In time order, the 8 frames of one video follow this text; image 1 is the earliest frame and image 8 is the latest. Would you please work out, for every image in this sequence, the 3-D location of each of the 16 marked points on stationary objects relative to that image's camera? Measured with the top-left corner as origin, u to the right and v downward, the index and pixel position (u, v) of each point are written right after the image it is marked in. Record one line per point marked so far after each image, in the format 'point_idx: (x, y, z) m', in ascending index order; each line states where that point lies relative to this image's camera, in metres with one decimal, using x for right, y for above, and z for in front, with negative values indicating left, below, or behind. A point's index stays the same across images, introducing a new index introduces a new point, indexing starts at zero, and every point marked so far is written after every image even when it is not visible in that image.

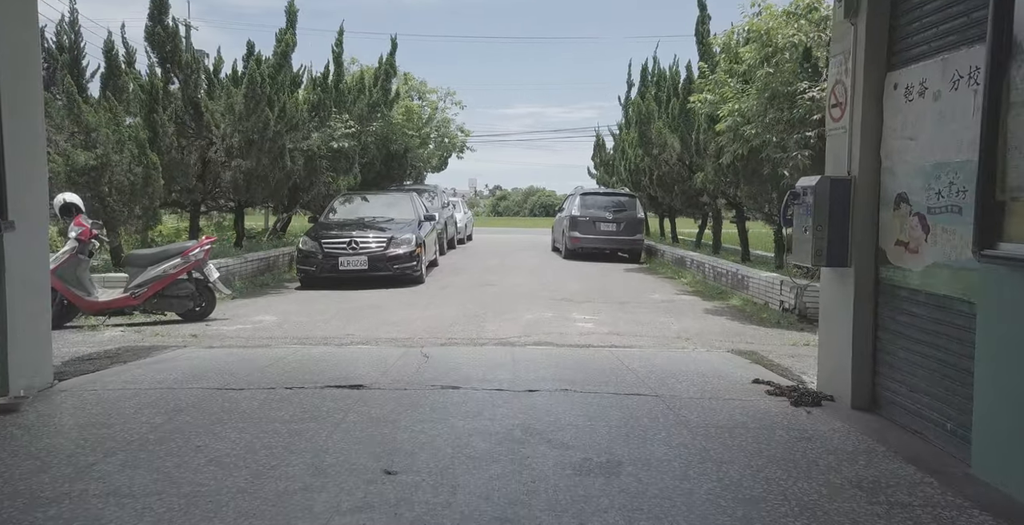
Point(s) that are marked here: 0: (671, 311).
0: (+2.0, -0.6, +8.7) m
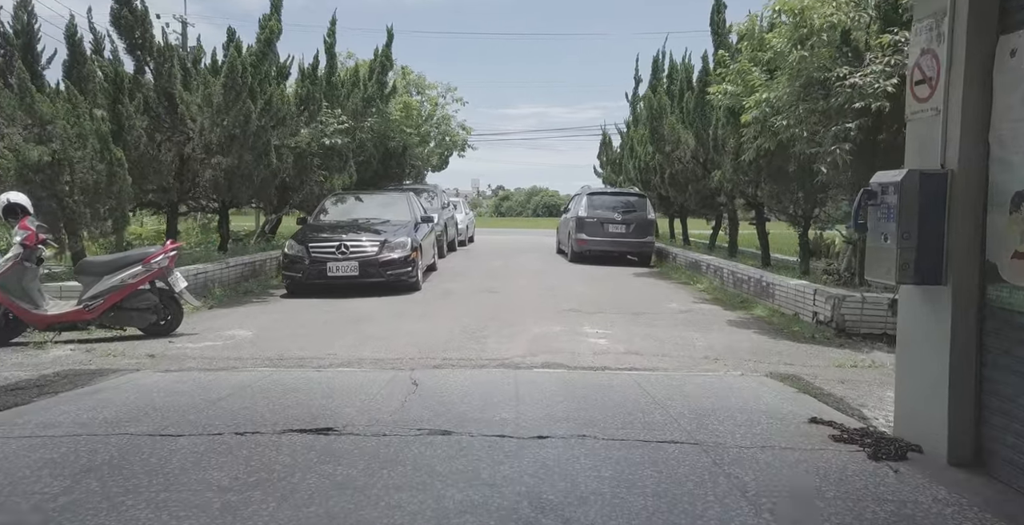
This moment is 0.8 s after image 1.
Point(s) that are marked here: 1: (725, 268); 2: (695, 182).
0: (+2.1, -0.7, +7.8) m
1: (+3.6, -0.1, +11.4) m
2: (+3.5, +1.6, +13.3) m
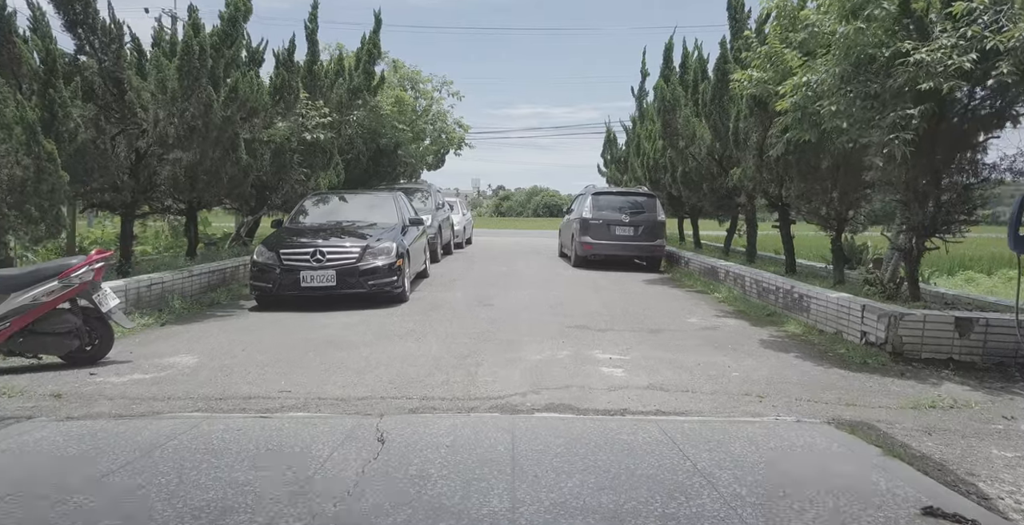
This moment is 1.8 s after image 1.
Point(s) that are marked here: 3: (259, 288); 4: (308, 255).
0: (+2.0, -0.8, +6.7) m
1: (+3.5, -0.2, +10.3) m
2: (+3.5, +1.5, +12.2) m
3: (-3.2, -0.3, +8.6) m
4: (-2.6, +0.1, +8.6) m
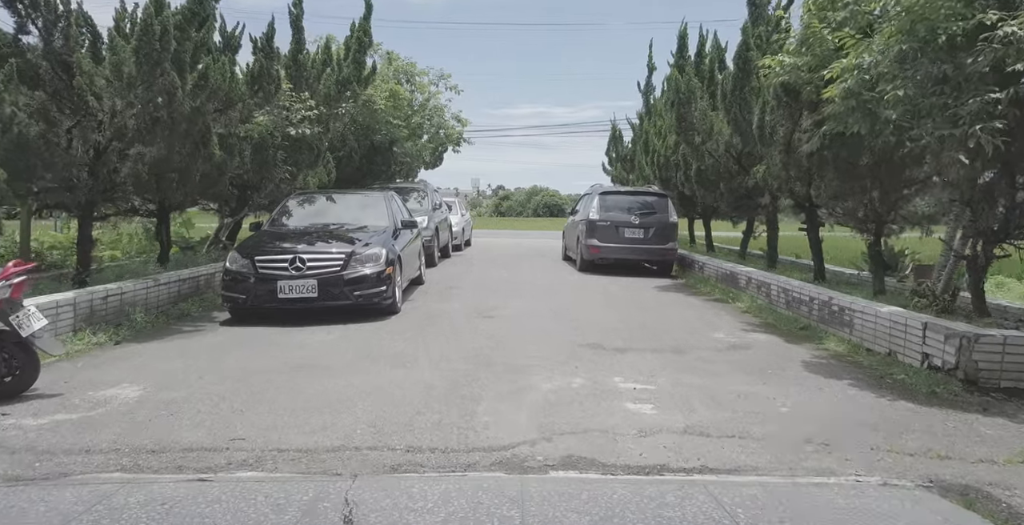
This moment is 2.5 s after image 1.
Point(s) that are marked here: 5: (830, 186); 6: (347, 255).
0: (+2.1, -0.9, +5.8) m
1: (+3.6, -0.3, +9.4) m
2: (+3.5, +1.4, +11.3) m
3: (-3.2, -0.4, +7.7) m
4: (-2.5, 0.0, +7.7) m
5: (+3.9, +0.9, +8.4) m
6: (-1.9, +0.1, +7.9) m
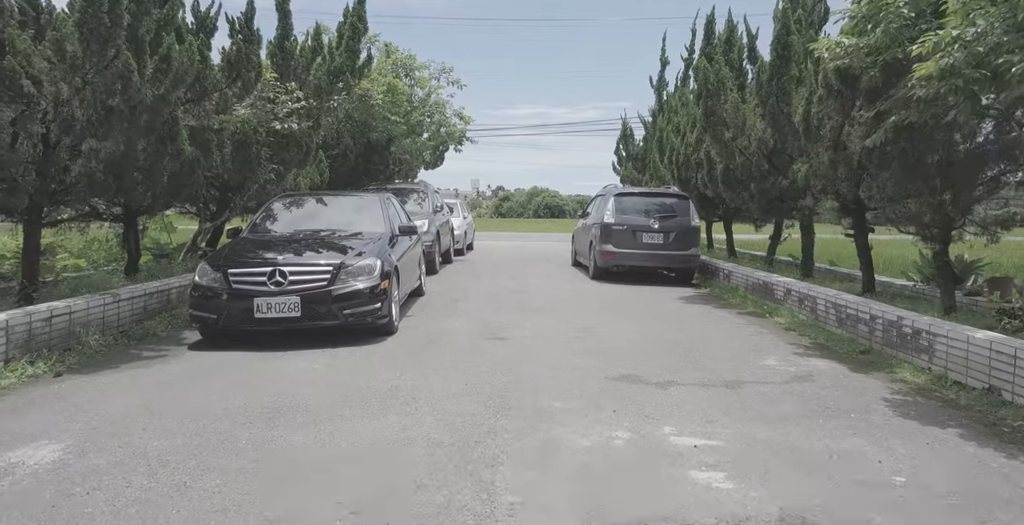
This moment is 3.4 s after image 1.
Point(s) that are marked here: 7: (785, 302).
0: (+2.2, -1.0, +4.7) m
1: (+3.7, -0.4, +8.3) m
2: (+3.7, +1.3, +10.2) m
3: (-3.0, -0.5, +6.6) m
4: (-2.4, -0.1, +6.6) m
5: (+4.1, +0.8, +7.3) m
6: (-1.8, 0.0, +6.8) m
7: (+3.7, -0.5, +9.3) m
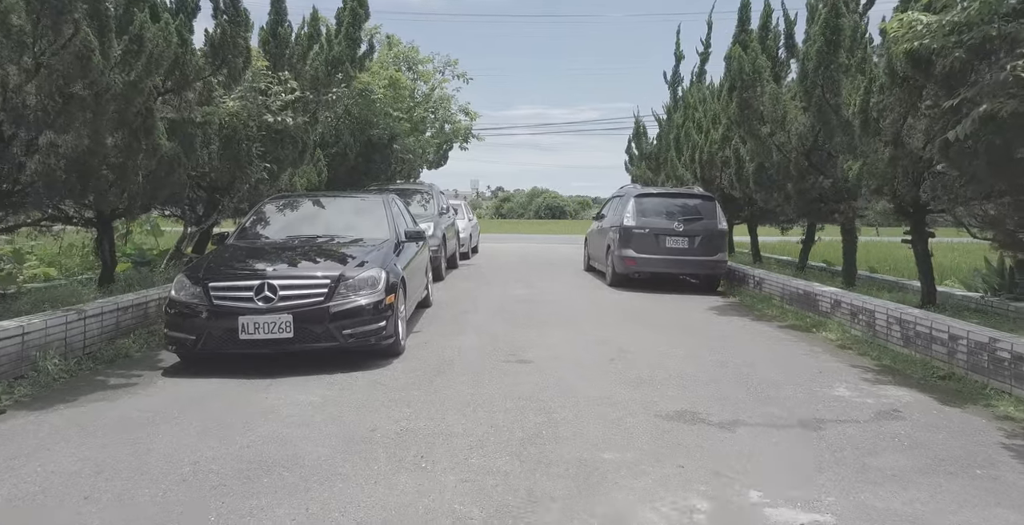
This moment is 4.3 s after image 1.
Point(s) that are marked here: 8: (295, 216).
0: (+2.4, -1.1, +3.8) m
1: (+3.9, -0.5, +7.4) m
2: (+3.9, +1.2, +9.3) m
3: (-2.8, -0.6, +5.7) m
4: (-2.2, -0.2, +5.7) m
5: (+4.3, +0.7, +6.4) m
6: (-1.5, -0.1, +5.9) m
7: (+3.9, -0.6, +8.4) m
8: (-2.7, +0.6, +8.4) m
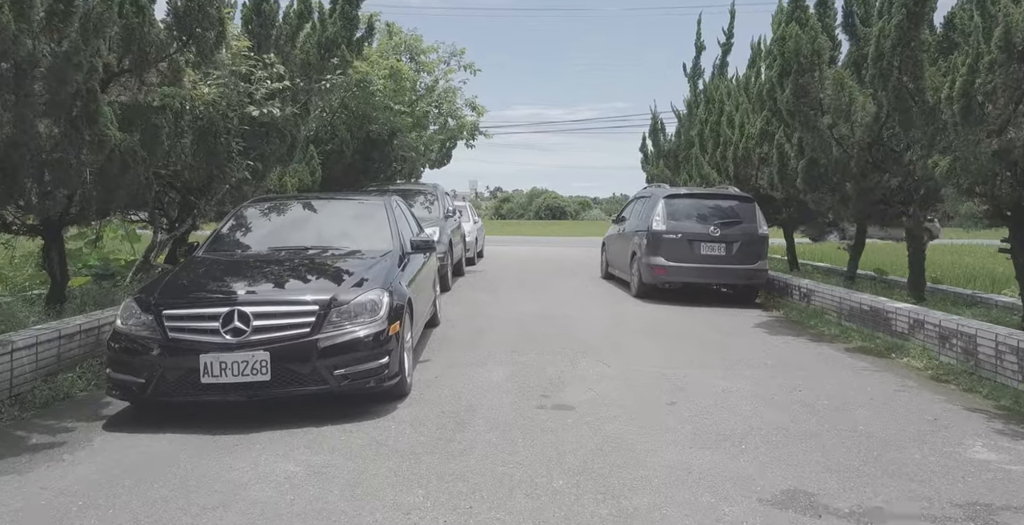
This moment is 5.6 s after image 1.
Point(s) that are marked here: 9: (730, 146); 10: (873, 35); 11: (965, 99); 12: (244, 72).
0: (+2.7, -1.3, +2.5) m
1: (+4.2, -0.6, +6.1) m
2: (+4.1, +1.0, +8.0) m
3: (-2.5, -0.8, +4.5) m
4: (-1.9, -0.4, +4.5) m
5: (+4.5, +0.6, +5.2) m
6: (-1.3, -0.3, +4.6) m
7: (+4.2, -0.8, +7.1) m
8: (-2.4, +0.4, +7.2) m
9: (+3.9, +2.1, +12.5) m
10: (+4.0, +2.5, +7.5) m
11: (+4.1, +1.5, +6.4) m
12: (-3.1, +2.2, +7.9) m
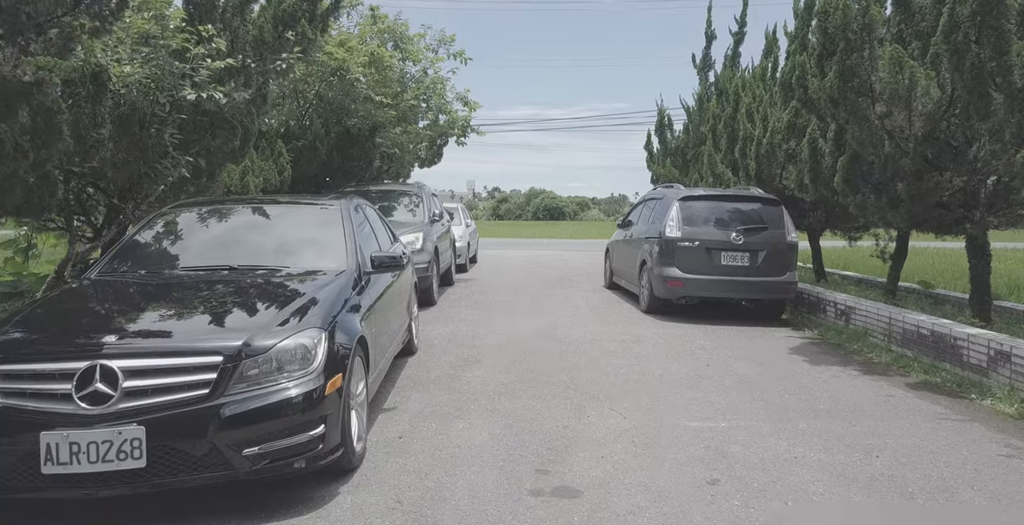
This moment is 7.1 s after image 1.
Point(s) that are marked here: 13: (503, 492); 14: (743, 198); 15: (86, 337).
0: (+2.6, -1.4, +1.2) m
1: (+4.1, -0.8, +4.8) m
2: (+4.0, +0.9, +6.7) m
3: (-2.6, -0.9, +3.1) m
4: (-2.0, -0.5, +3.1) m
5: (+4.4, +0.4, +3.9) m
6: (-1.4, -0.4, +3.3) m
7: (+4.1, -0.9, +5.8) m
8: (-2.5, +0.3, +5.8) m
9: (+3.8, +2.0, +11.2) m
10: (+3.9, +2.3, +6.2) m
11: (+4.0, +1.4, +5.0) m
12: (-3.2, +2.0, +6.6) m
13: (0.0, -1.2, +3.6) m
14: (+3.2, +0.9, +9.4) m
15: (-2.1, -0.3, +3.3) m
